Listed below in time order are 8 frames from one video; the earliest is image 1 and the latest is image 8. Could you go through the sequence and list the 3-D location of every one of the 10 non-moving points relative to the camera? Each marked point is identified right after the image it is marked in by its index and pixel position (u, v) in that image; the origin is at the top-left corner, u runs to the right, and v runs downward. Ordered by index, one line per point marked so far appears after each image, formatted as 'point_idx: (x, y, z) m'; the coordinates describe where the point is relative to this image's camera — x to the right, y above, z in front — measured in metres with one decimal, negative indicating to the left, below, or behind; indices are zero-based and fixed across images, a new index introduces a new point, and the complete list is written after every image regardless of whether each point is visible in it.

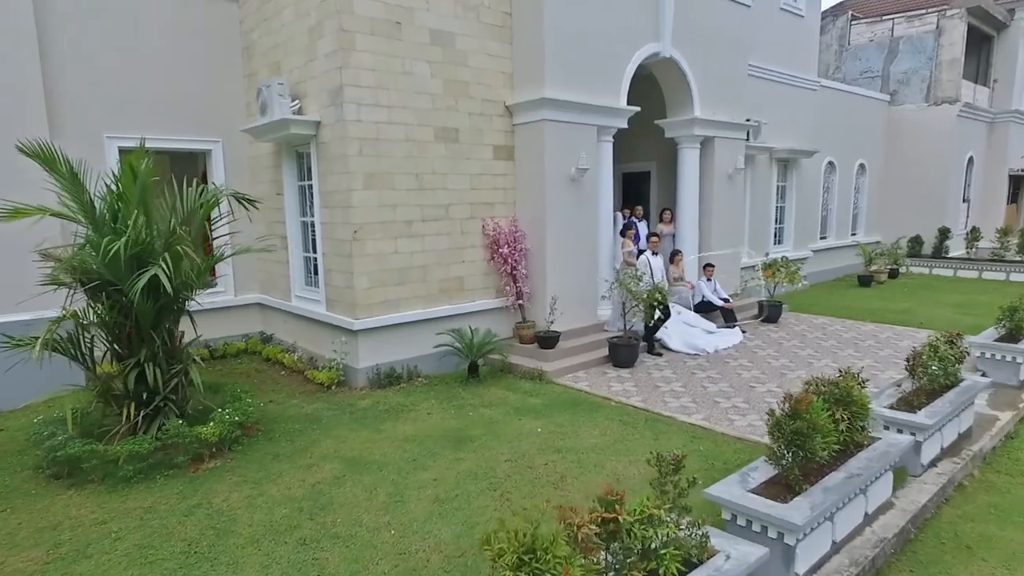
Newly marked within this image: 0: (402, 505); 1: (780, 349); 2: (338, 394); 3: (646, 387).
0: (-0.8, -1.6, +4.6) m
1: (+3.7, -0.9, +8.8) m
2: (-1.9, -1.2, +6.9) m
3: (+1.5, -1.1, +7.1) m
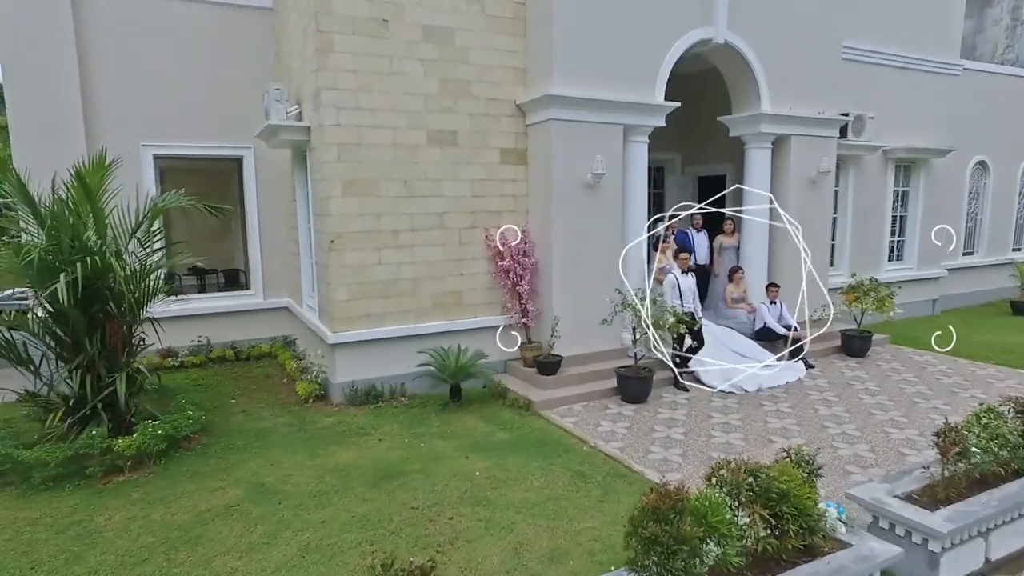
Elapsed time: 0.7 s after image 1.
0: (-1.6, -1.7, +4.1) m
1: (+3.8, -1.2, +7.2) m
2: (-2.1, -1.3, +6.7) m
3: (+1.3, -1.4, +6.1) m
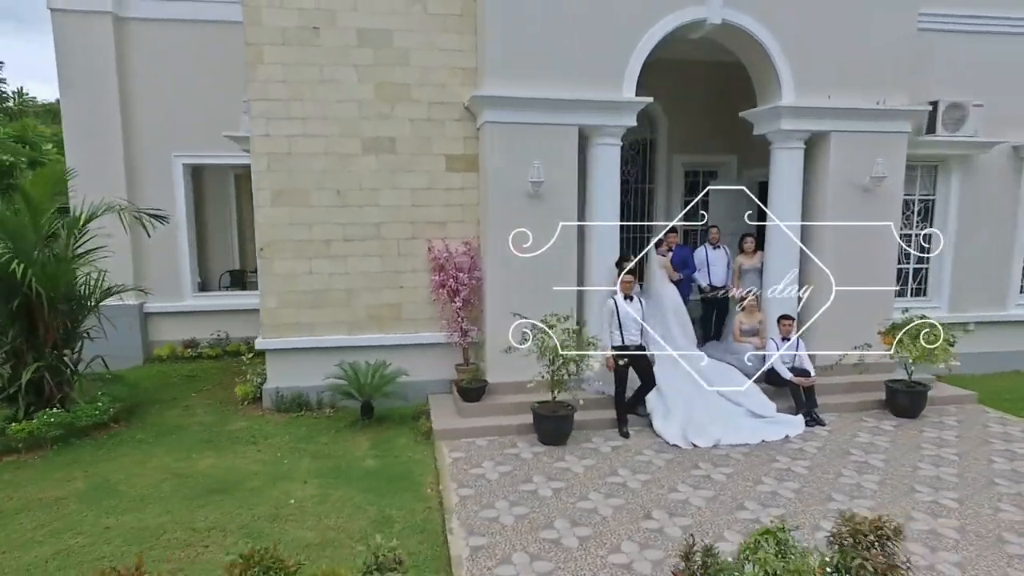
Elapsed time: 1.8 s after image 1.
0: (-3.3, -1.8, +4.3) m
1: (+2.8, -1.6, +5.6) m
2: (-3.0, -1.4, +6.9) m
3: (0.0, -1.6, +5.3) m
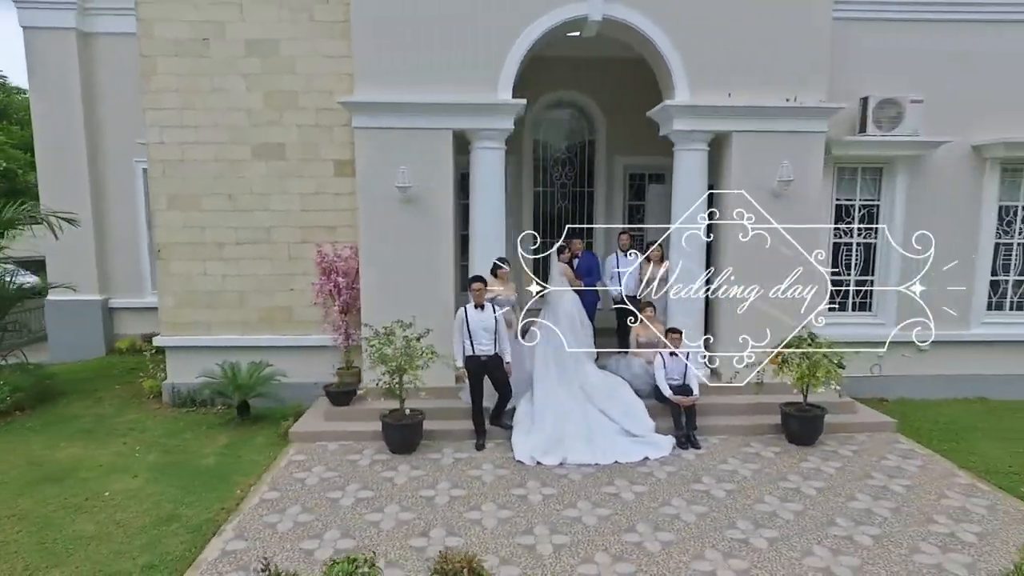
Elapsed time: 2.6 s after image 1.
0: (-5.0, -1.8, +4.8) m
1: (+1.3, -1.7, +5.2) m
2: (-4.3, -1.3, +7.2) m
3: (-1.5, -1.7, +5.3) m
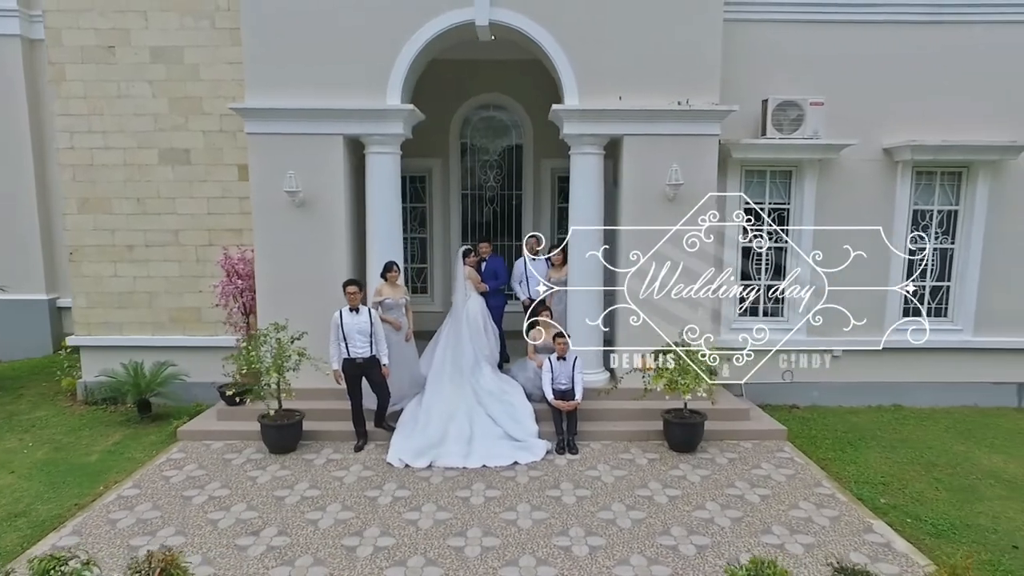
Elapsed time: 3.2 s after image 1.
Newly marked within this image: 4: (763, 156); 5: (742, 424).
0: (-6.2, -1.8, +5.0) m
1: (0.0, -1.7, +5.2) m
2: (-5.5, -1.3, +7.5) m
3: (-2.7, -1.7, +5.4) m
4: (+2.8, +1.5, +6.9) m
5: (+2.4, -1.4, +6.5) m
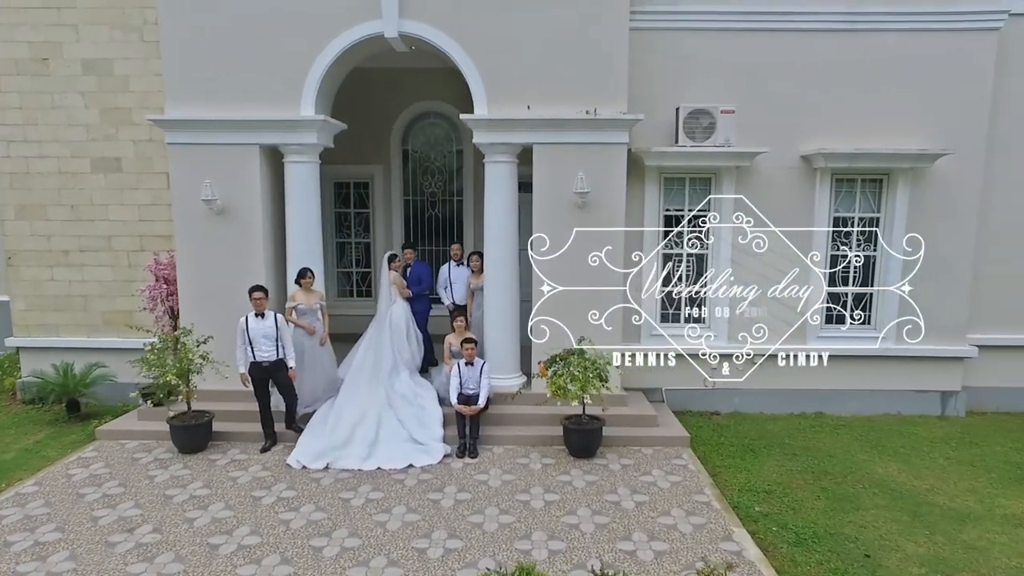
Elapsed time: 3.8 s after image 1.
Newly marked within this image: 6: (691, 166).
0: (-7.2, -1.8, +5.3) m
1: (-1.0, -1.8, +5.3) m
2: (-6.4, -1.4, +7.8) m
3: (-3.7, -1.7, +5.6) m
4: (+1.8, +1.4, +7.0) m
5: (+1.4, -1.5, +6.5) m
6: (+2.0, +1.4, +7.0) m
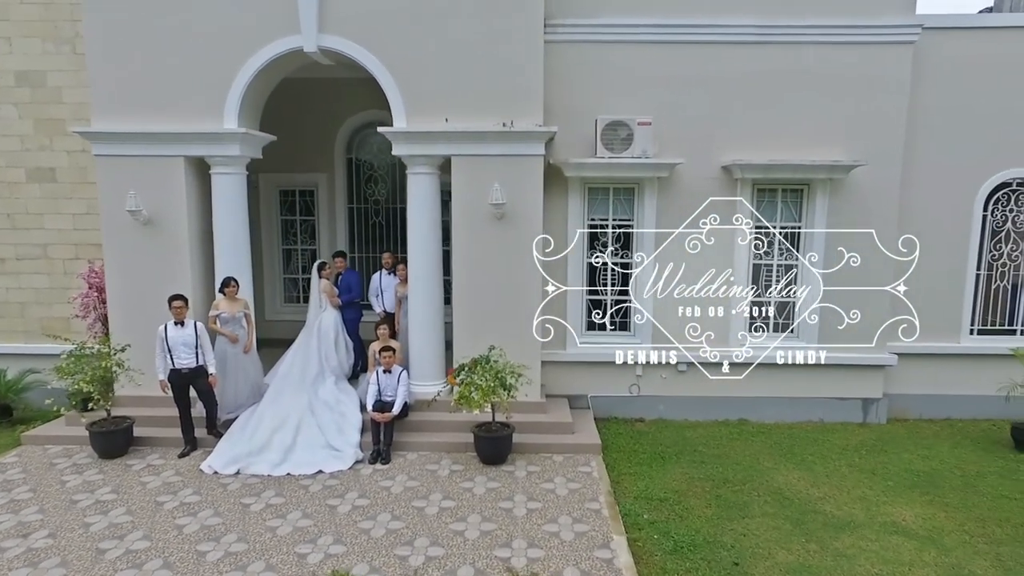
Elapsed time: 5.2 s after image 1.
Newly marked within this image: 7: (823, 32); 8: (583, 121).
0: (-8.1, -1.9, +5.5) m
1: (-1.9, -1.9, +5.5) m
2: (-7.3, -1.5, +7.9) m
3: (-4.6, -1.8, +5.8) m
4: (+0.9, +1.3, +7.1) m
5: (+0.5, -1.6, +6.7) m
6: (+1.1, +1.3, +7.2) m
7: (+3.5, +2.9, +7.0) m
8: (+0.8, +1.9, +7.2) m
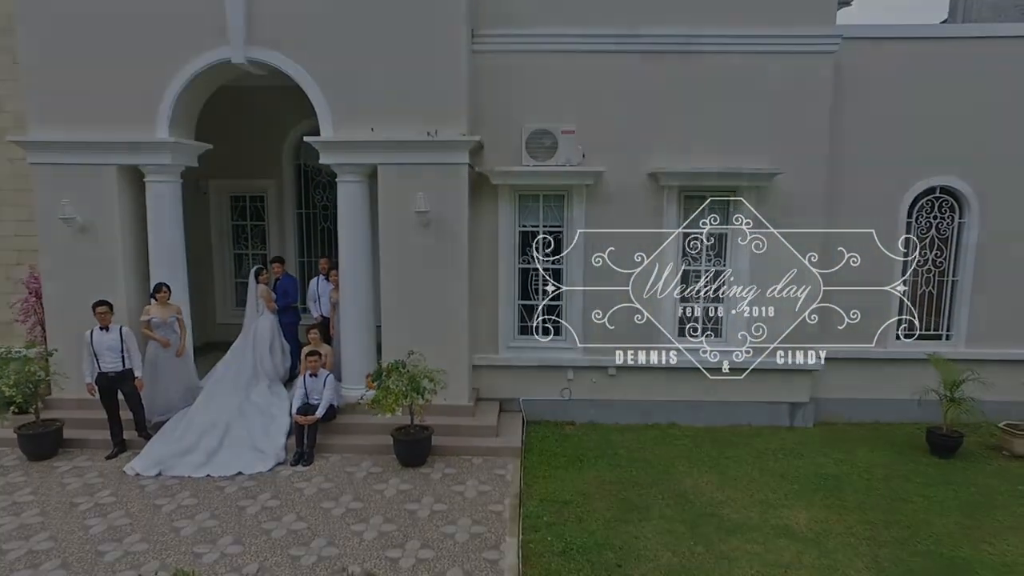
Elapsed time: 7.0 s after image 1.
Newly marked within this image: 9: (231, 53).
0: (-8.9, -1.9, +5.7) m
1: (-2.7, -1.9, +5.6) m
2: (-8.1, -1.5, +8.1) m
3: (-5.5, -1.9, +5.9) m
4: (+0.1, +1.2, +7.2) m
5: (-0.3, -1.6, +6.8) m
6: (+0.3, +1.2, +7.3) m
7: (+2.6, +2.8, +7.1) m
8: (0.0, +1.8, +7.3) m
9: (-3.0, +2.5, +6.8) m
